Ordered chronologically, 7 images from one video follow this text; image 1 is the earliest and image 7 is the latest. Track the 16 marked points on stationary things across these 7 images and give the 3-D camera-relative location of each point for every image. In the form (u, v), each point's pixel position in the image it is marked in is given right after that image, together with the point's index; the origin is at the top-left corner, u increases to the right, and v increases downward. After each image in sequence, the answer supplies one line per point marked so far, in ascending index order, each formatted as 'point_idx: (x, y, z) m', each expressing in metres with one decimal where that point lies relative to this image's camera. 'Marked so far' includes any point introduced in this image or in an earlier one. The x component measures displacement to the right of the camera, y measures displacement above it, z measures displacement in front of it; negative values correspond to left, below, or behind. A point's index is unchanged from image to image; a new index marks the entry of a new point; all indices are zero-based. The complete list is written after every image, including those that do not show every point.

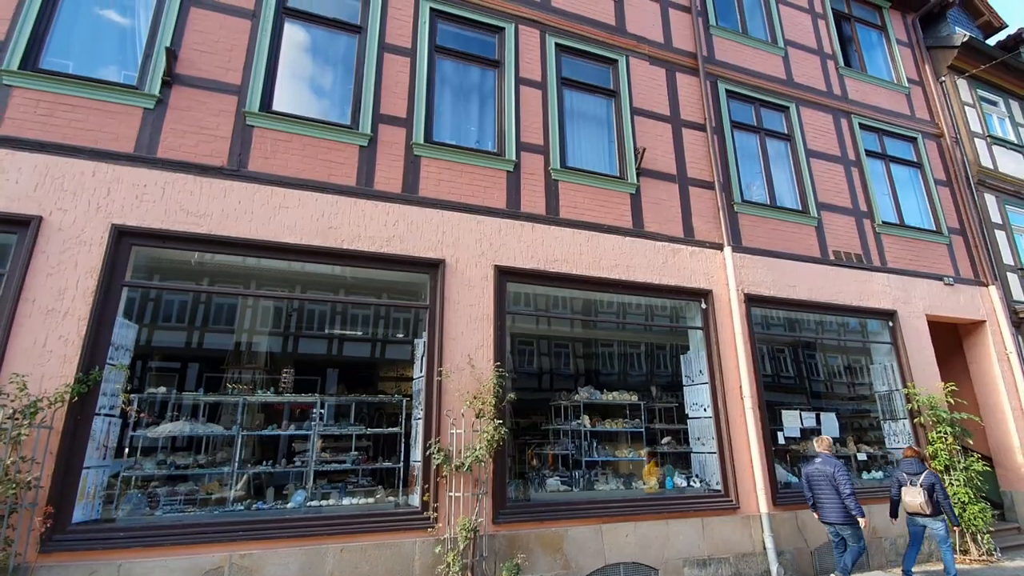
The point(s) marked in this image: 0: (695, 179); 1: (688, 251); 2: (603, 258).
0: (+2.5, +1.5, +6.8) m
1: (+2.2, +0.5, +6.3) m
2: (+1.1, +0.4, +5.9) m
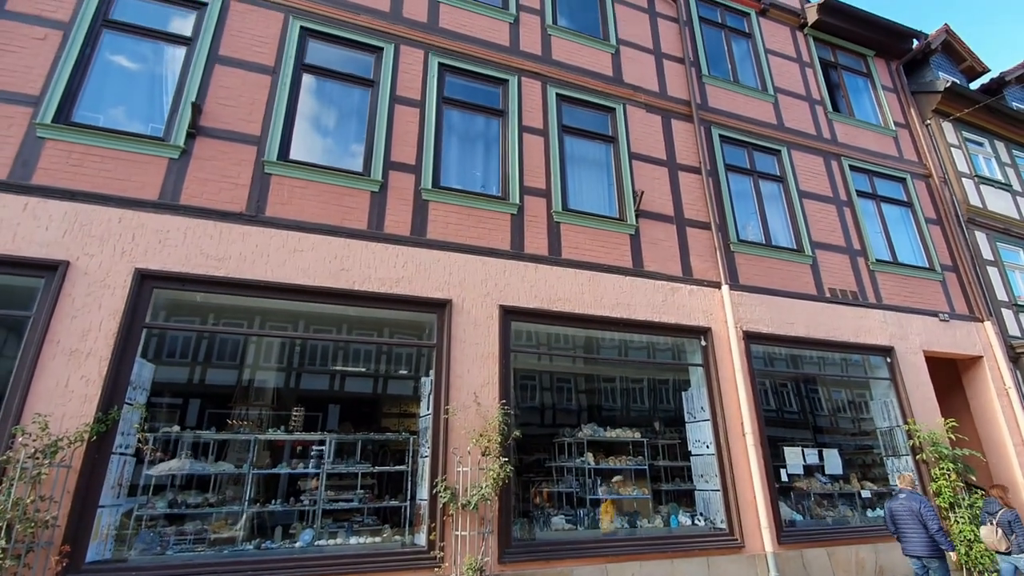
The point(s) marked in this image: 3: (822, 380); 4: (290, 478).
0: (+2.5, +0.9, +7.0) m
1: (+2.2, 0.0, +6.5) m
2: (+1.1, -0.1, +6.1) m
3: (+4.4, -1.3, +7.2) m
4: (-2.2, -1.9, +5.1) m
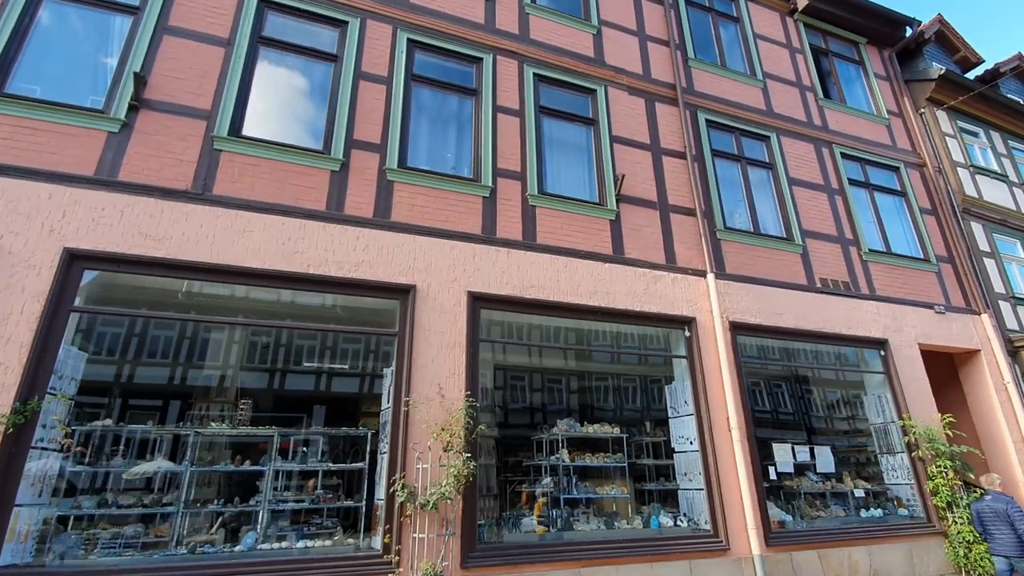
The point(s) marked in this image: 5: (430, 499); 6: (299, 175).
0: (+2.2, +1.1, +6.7) m
1: (+1.9, +0.1, +6.2) m
2: (+0.8, 0.0, +5.7) m
3: (+4.1, -1.2, +6.9) m
4: (-2.5, -1.8, +4.7) m
5: (-0.7, -1.7, +4.1) m
6: (-2.2, +1.1, +5.1) m
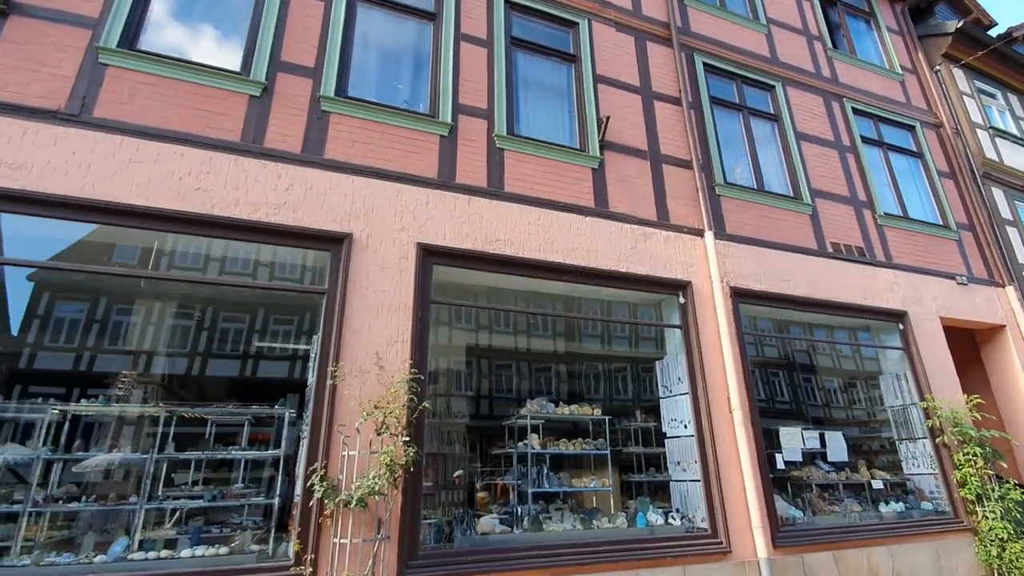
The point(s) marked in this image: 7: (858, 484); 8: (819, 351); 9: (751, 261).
0: (+1.8, +1.5, +5.8) m
1: (+1.6, +0.6, +5.3) m
2: (+0.4, +0.5, +4.8) m
3: (+3.7, -0.8, +6.1) m
4: (-2.9, -1.4, +3.8) m
5: (-1.0, -1.3, +3.2) m
6: (-2.5, +1.6, +4.2) m
7: (+3.9, -2.2, +5.7) m
8: (+3.8, -0.8, +6.1) m
9: (+2.7, +0.3, +5.7) m
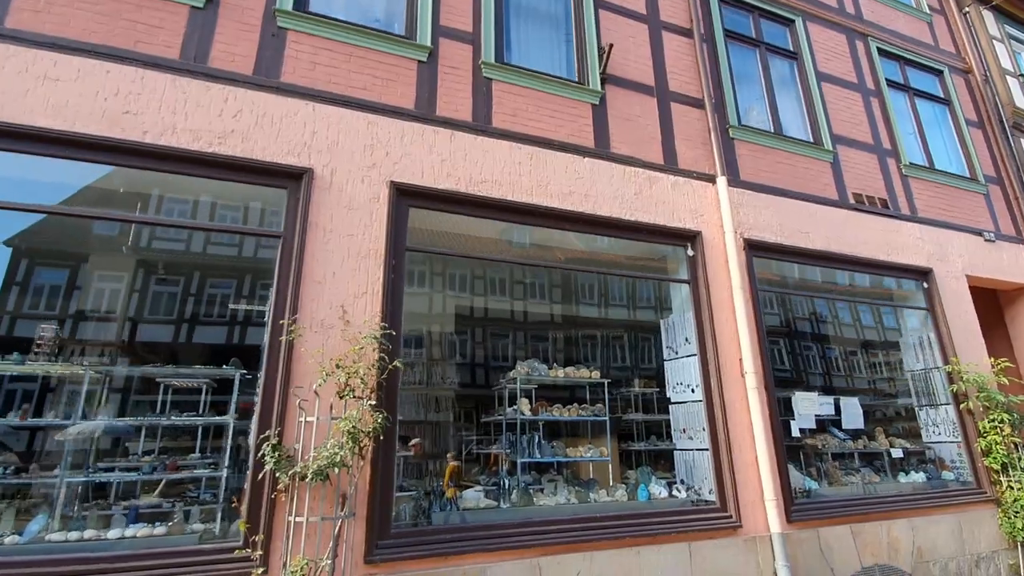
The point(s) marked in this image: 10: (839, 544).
0: (+1.7, +2.0, +5.2) m
1: (+1.5, +1.0, +4.8) m
2: (+0.3, +0.9, +4.3) m
3: (+3.6, -0.3, +5.6) m
4: (-3.0, -1.0, +3.3) m
5: (-1.1, -1.0, +2.8) m
6: (-2.6, +1.9, +3.5) m
7: (+3.8, -1.7, +5.3) m
8: (+3.6, -0.3, +5.6) m
9: (+2.6, +0.8, +5.1) m
10: (+2.7, -2.1, +4.2) m
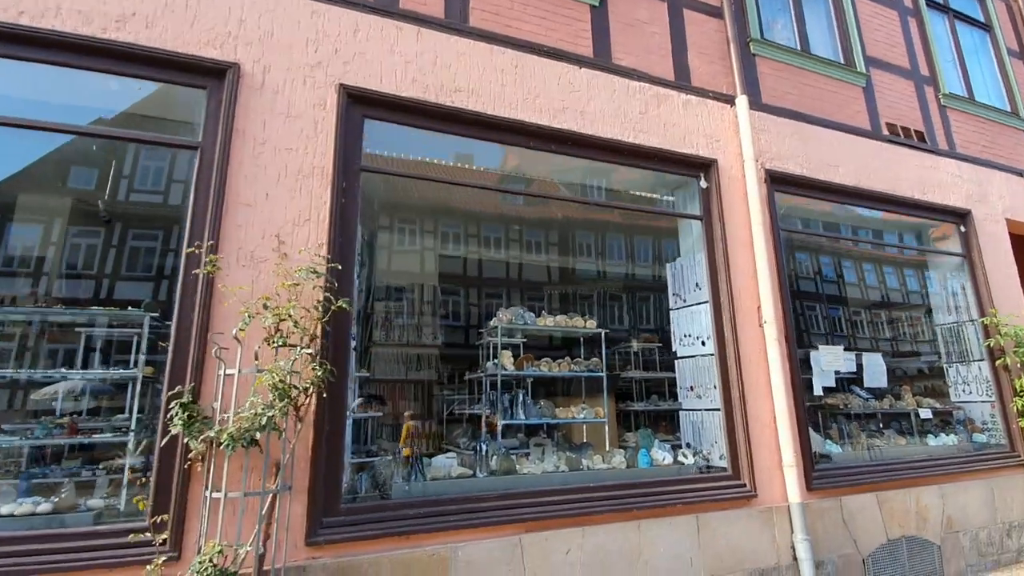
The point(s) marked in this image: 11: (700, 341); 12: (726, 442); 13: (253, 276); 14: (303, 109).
0: (+1.6, +2.5, +4.4) m
1: (+1.3, +1.5, +4.0) m
2: (+0.2, +1.4, +3.6) m
3: (+3.5, +0.3, +5.0) m
4: (-3.1, -0.6, +2.7) m
5: (-1.2, -0.6, +2.2) m
6: (-2.7, +2.4, +2.7) m
7: (+3.7, -1.2, +4.8) m
8: (+3.5, +0.3, +5.0) m
9: (+2.5, +1.3, +4.4) m
10: (+2.6, -1.7, +3.7) m
11: (+1.4, -0.4, +3.9) m
12: (+1.5, -1.1, +3.6) m
13: (-1.3, +0.1, +2.6) m
14: (-1.2, +1.0, +2.9) m
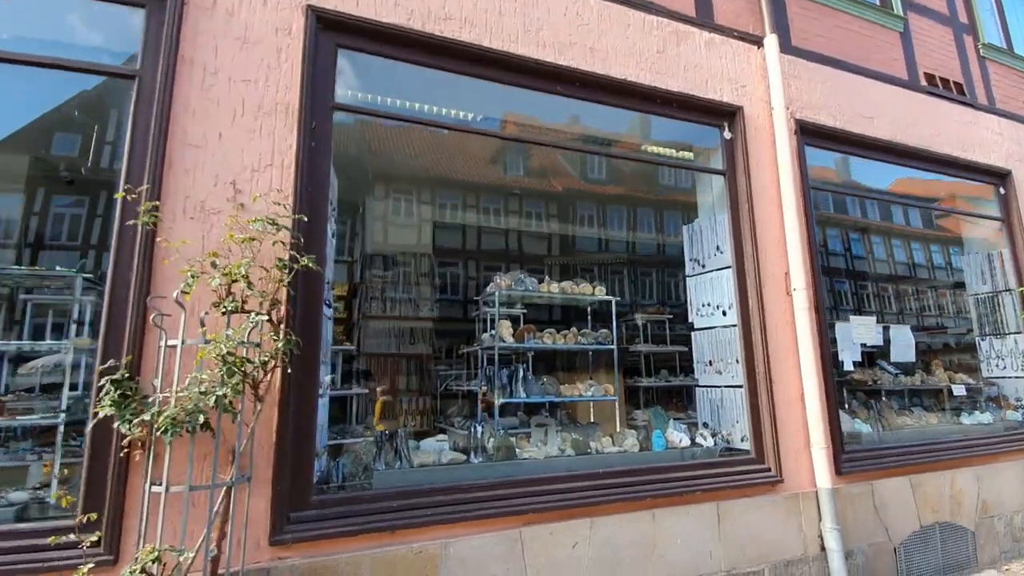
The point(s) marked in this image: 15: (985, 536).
0: (+1.6, +2.8, +3.9) m
1: (+1.3, +1.8, +3.6) m
2: (+0.2, +1.6, +3.1) m
3: (+3.5, +0.6, +4.6) m
4: (-3.1, -0.4, +2.3) m
5: (-1.2, -0.5, +1.8) m
6: (-2.7, +2.6, +2.2) m
7: (+3.7, -0.9, +4.5) m
8: (+3.5, +0.6, +4.6) m
9: (+2.4, +1.6, +4.0) m
10: (+2.6, -1.4, +3.4) m
11: (+1.4, -0.2, +3.5) m
12: (+1.5, -0.9, +3.2) m
13: (-1.3, +0.3, +2.2) m
14: (-1.2, +1.2, +2.4) m
15: (+3.5, -1.8, +3.7) m
